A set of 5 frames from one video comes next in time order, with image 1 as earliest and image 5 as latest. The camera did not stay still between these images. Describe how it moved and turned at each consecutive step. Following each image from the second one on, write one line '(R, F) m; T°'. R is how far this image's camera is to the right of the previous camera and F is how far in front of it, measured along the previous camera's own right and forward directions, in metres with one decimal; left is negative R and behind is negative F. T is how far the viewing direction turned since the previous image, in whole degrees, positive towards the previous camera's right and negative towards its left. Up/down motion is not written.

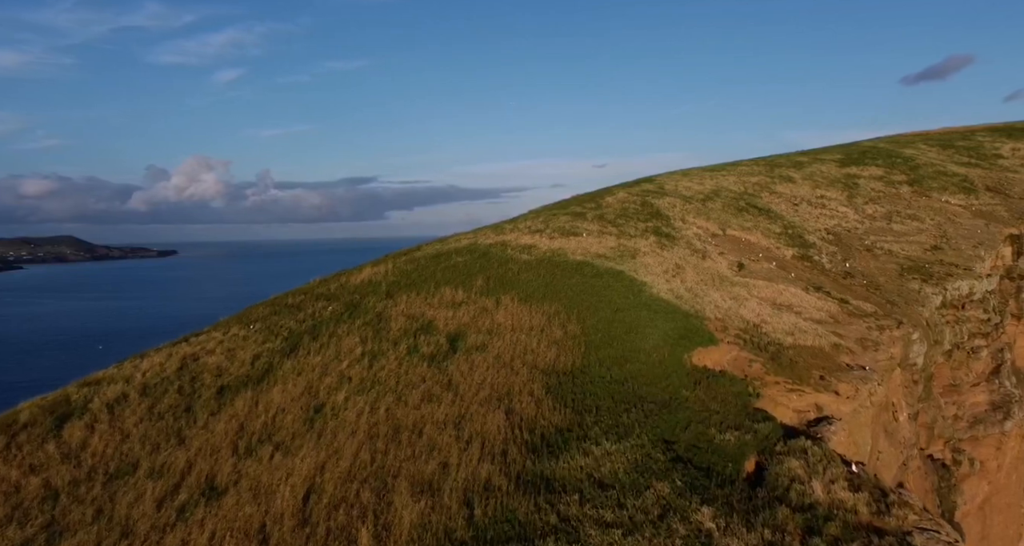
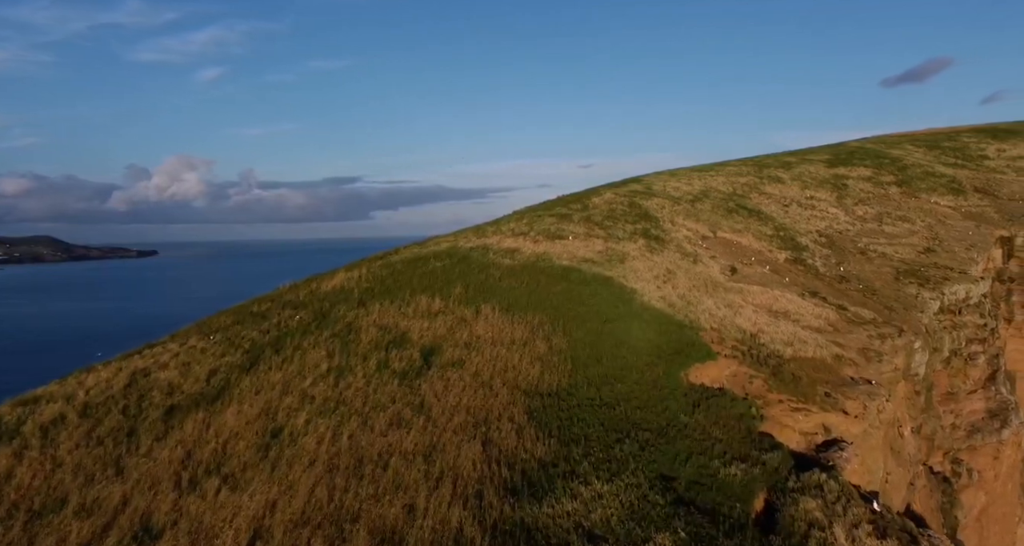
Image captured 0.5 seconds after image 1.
(+0.1, +1.4) m; +1°
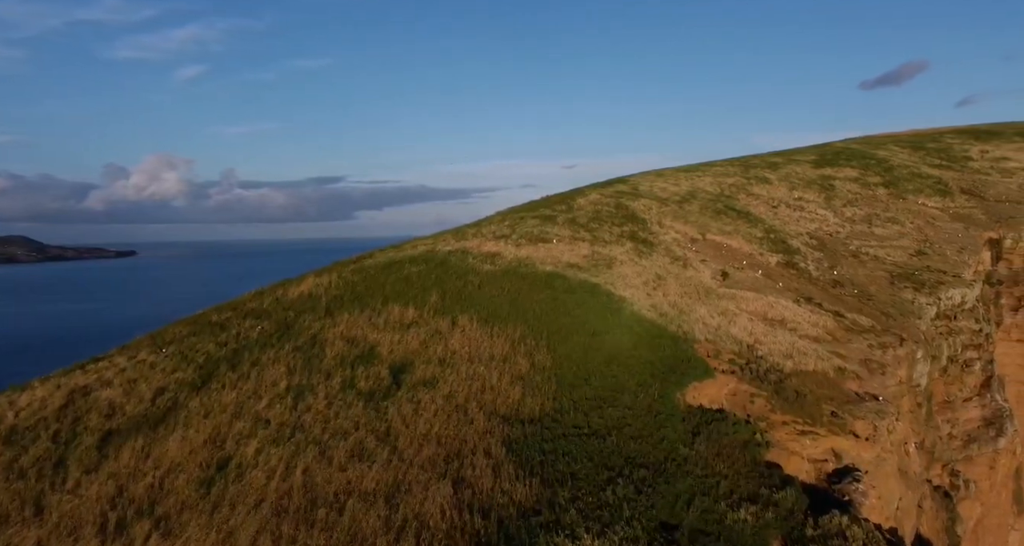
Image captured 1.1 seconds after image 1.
(+0.1, +1.4) m; +2°
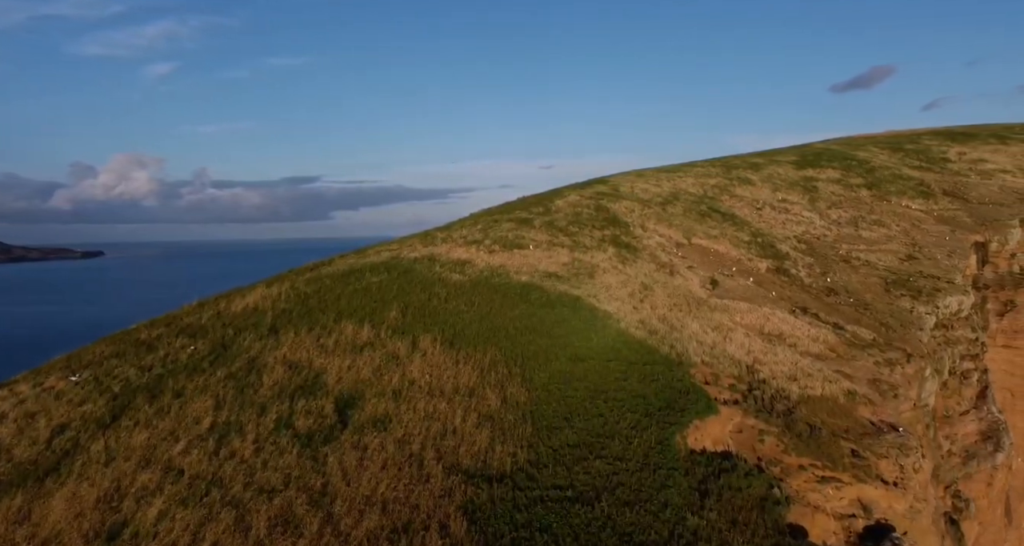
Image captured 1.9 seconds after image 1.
(+0.2, +2.1) m; +2°
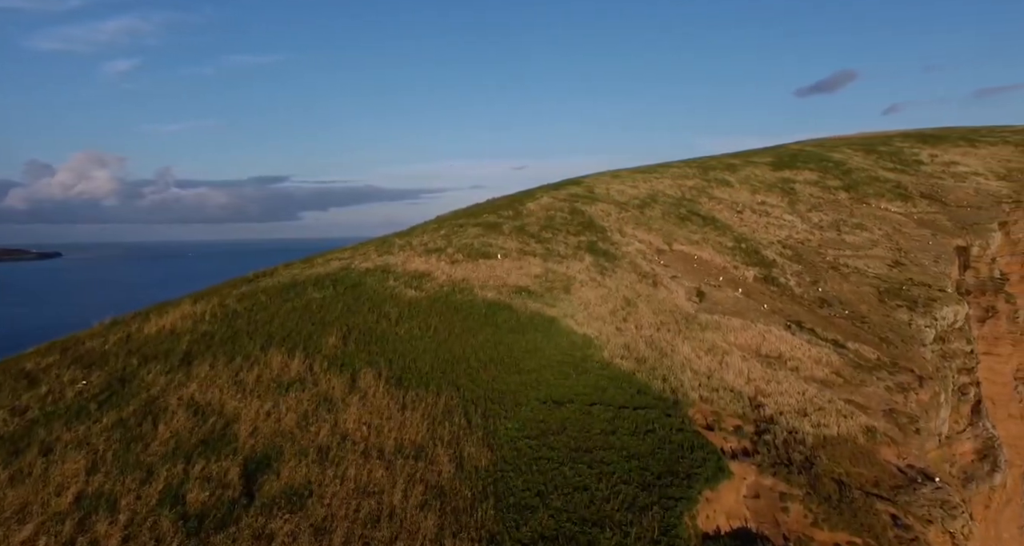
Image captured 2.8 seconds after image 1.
(+0.2, +2.4) m; +3°
